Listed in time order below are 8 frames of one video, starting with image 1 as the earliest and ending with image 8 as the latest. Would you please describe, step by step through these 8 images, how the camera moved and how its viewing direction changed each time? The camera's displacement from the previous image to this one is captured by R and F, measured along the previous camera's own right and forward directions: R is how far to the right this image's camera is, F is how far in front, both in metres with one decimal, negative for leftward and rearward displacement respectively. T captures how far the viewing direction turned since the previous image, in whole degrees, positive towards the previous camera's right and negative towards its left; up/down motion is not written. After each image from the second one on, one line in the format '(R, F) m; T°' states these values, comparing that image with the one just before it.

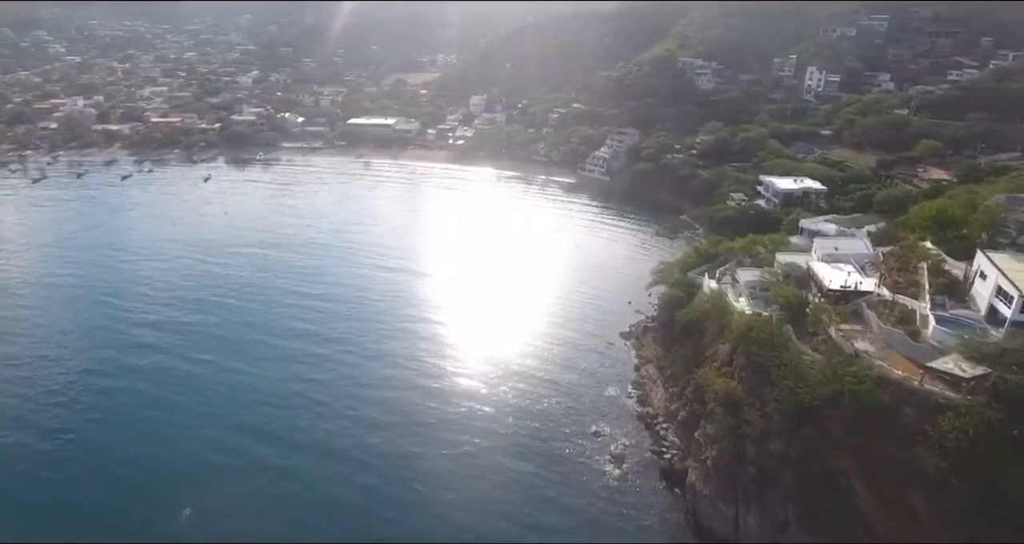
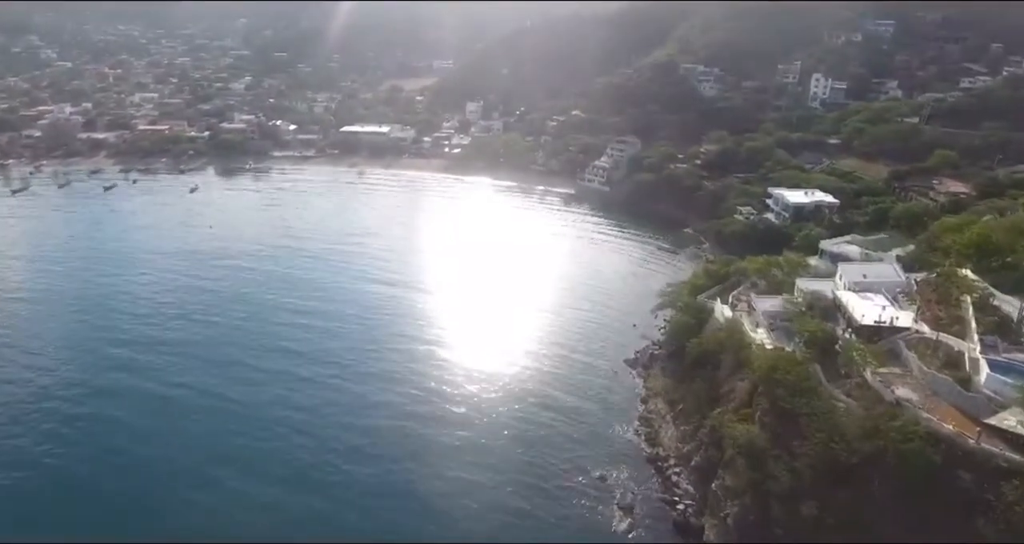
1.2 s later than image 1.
(0.0, +1.0) m; 0°
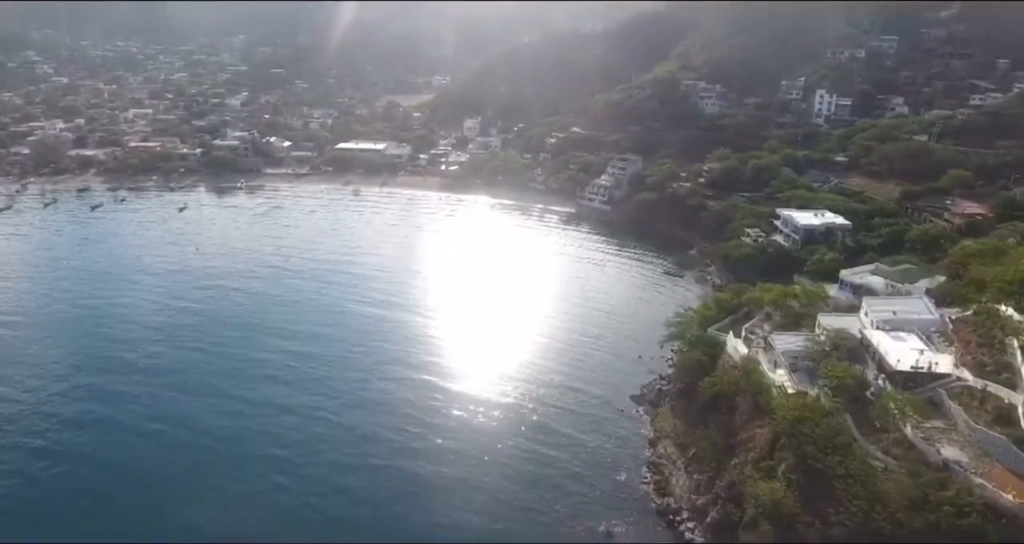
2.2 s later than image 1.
(0.0, +0.8) m; 0°
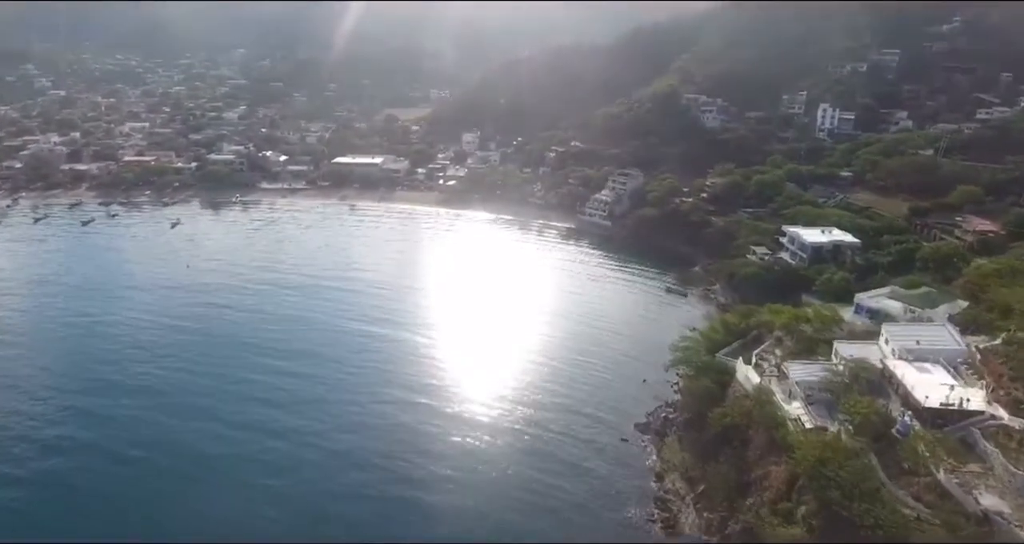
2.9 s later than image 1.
(0.0, +0.6) m; 0°
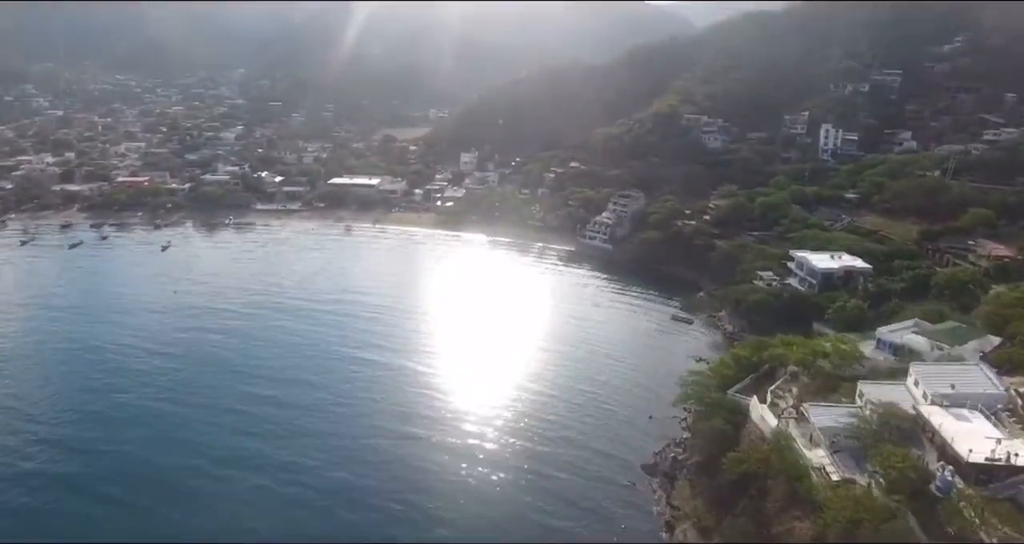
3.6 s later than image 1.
(0.0, +0.7) m; 0°
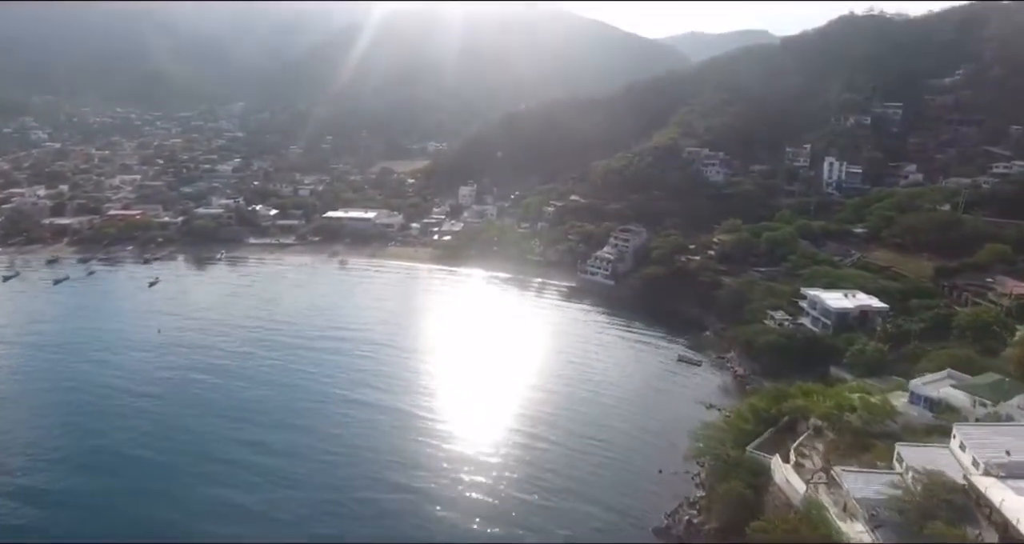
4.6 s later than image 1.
(0.0, +0.8) m; 0°
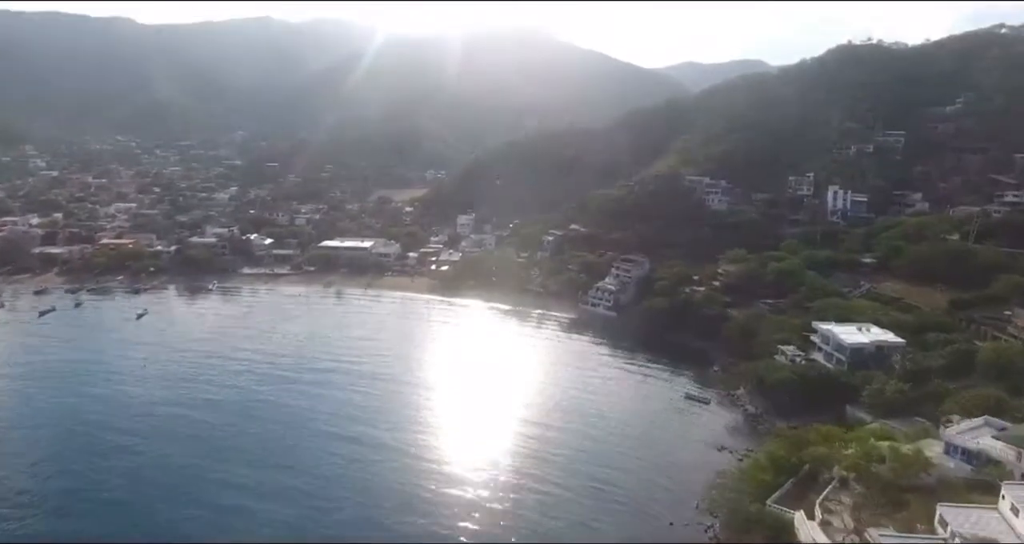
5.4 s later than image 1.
(0.0, +0.7) m; 0°
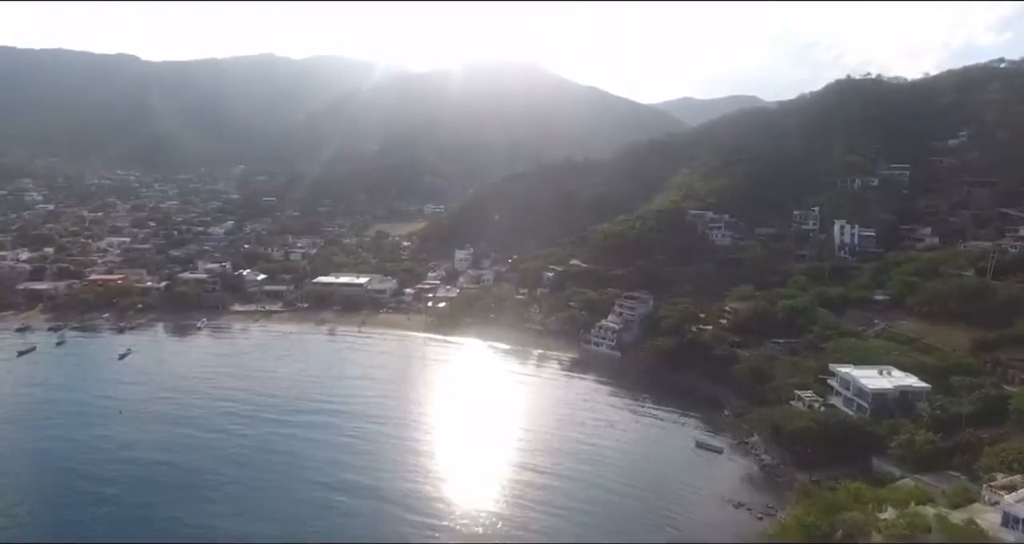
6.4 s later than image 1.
(0.0, +0.9) m; 0°
